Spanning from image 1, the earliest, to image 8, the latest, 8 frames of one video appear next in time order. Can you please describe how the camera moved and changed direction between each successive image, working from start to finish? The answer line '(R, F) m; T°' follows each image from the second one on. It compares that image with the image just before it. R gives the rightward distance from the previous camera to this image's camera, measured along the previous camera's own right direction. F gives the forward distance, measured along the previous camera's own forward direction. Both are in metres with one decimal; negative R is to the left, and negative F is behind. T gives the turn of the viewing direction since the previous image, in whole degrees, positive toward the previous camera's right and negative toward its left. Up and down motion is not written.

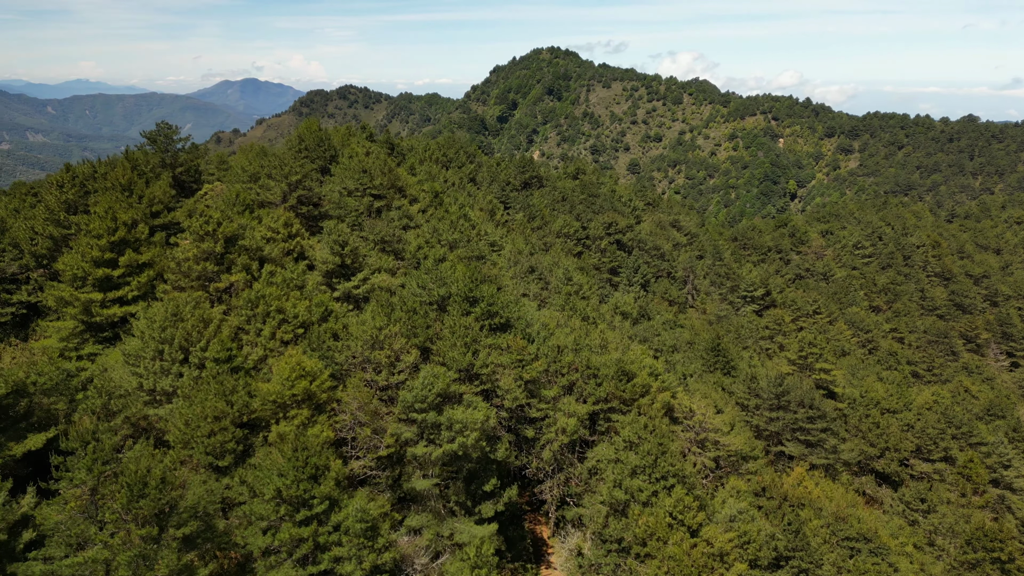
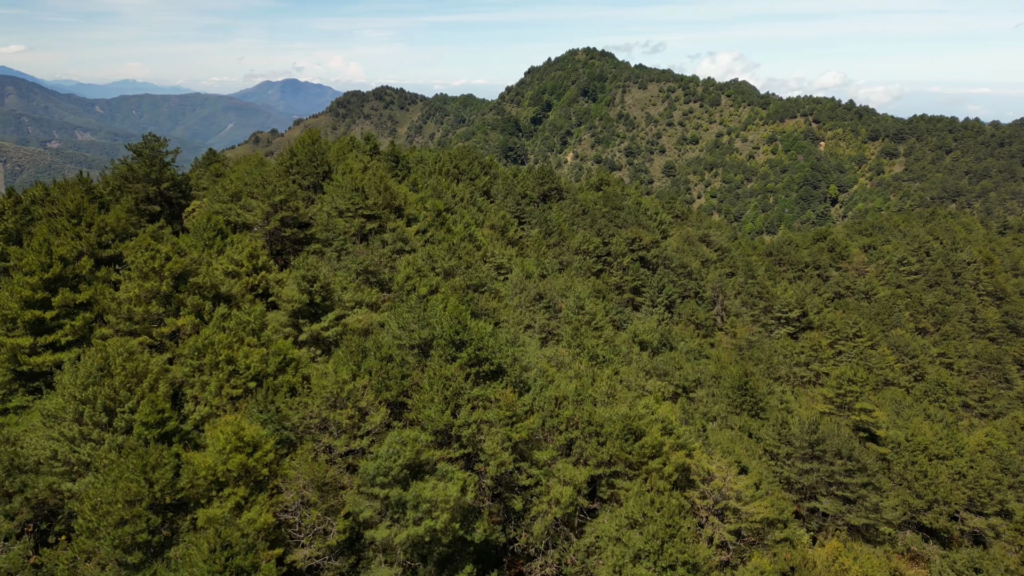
(+1.9, +4.6) m; -3°
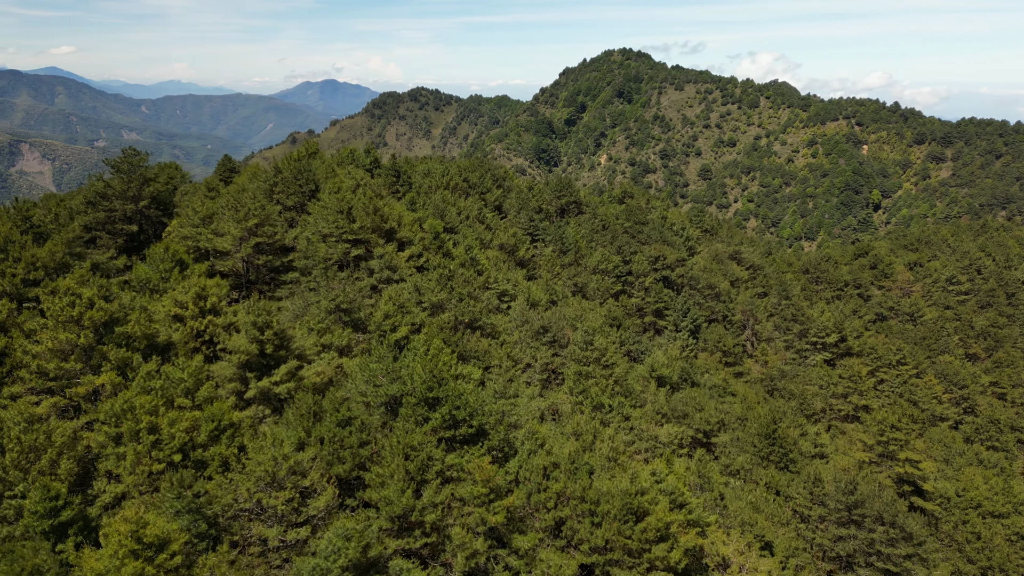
(+1.9, +4.7) m; -3°
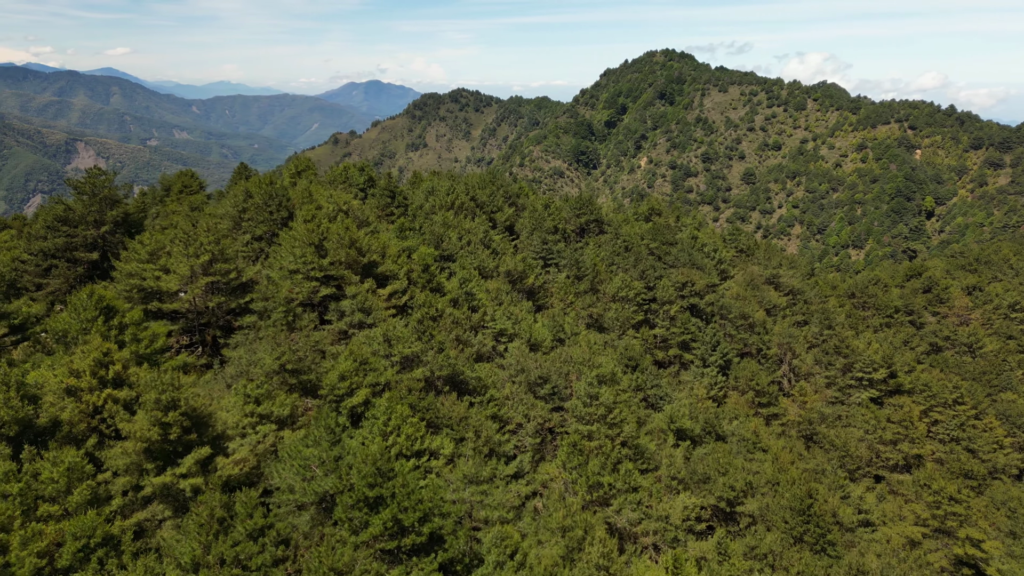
(+2.3, +5.7) m; -3°
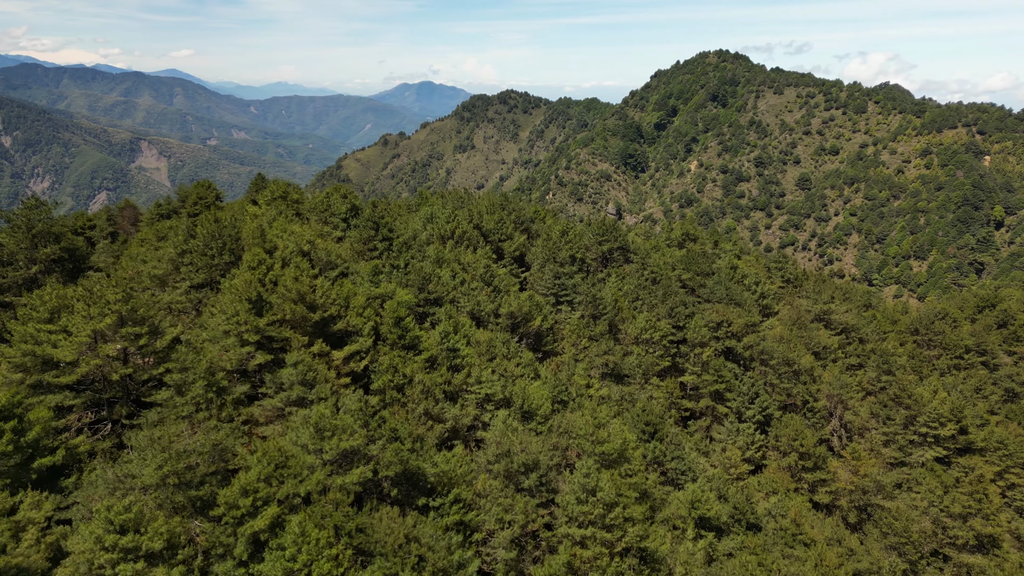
(+2.9, +7.1) m; -4°
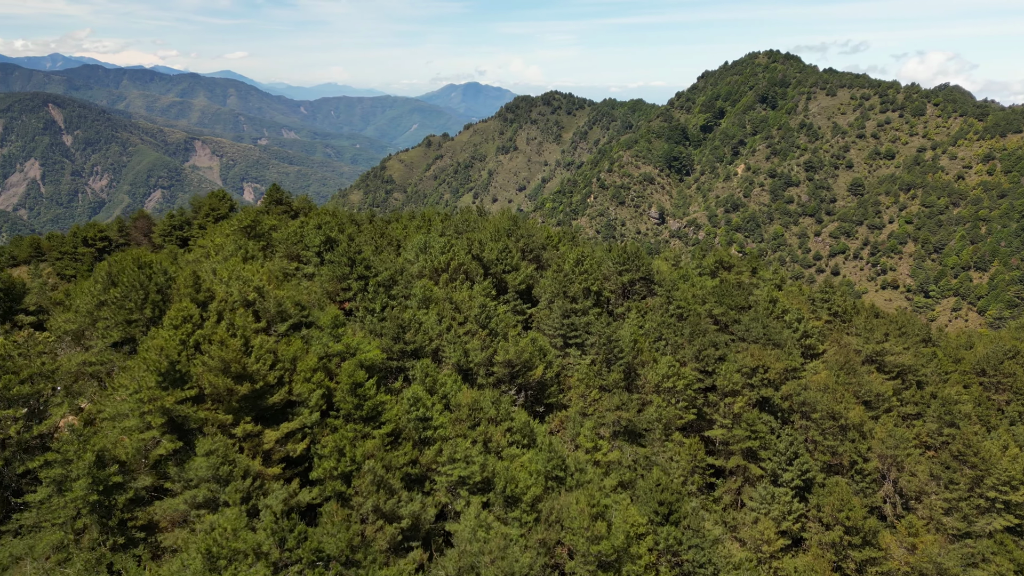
(+2.5, +6.2) m; -3°
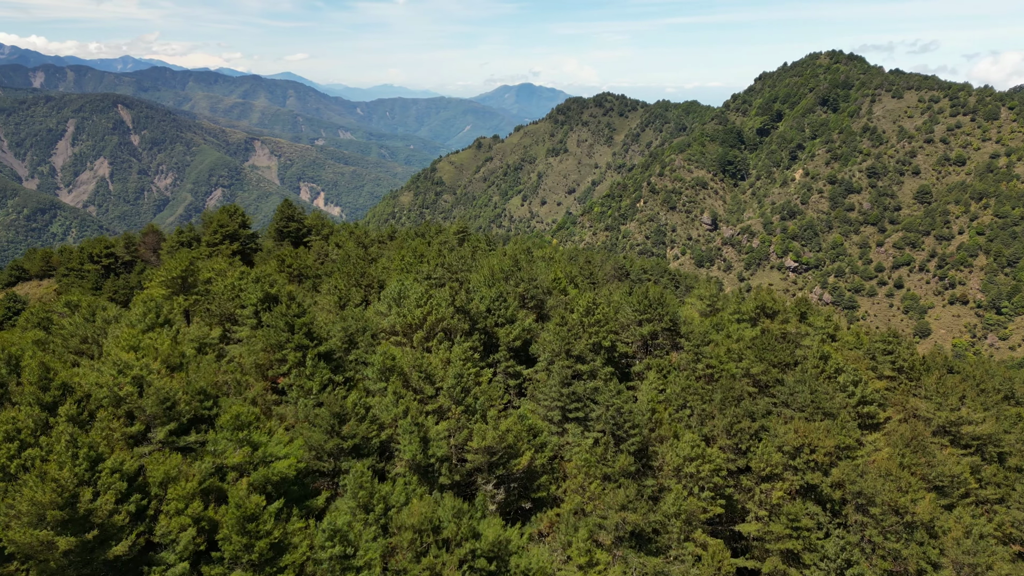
(+3.2, +7.9) m; -4°
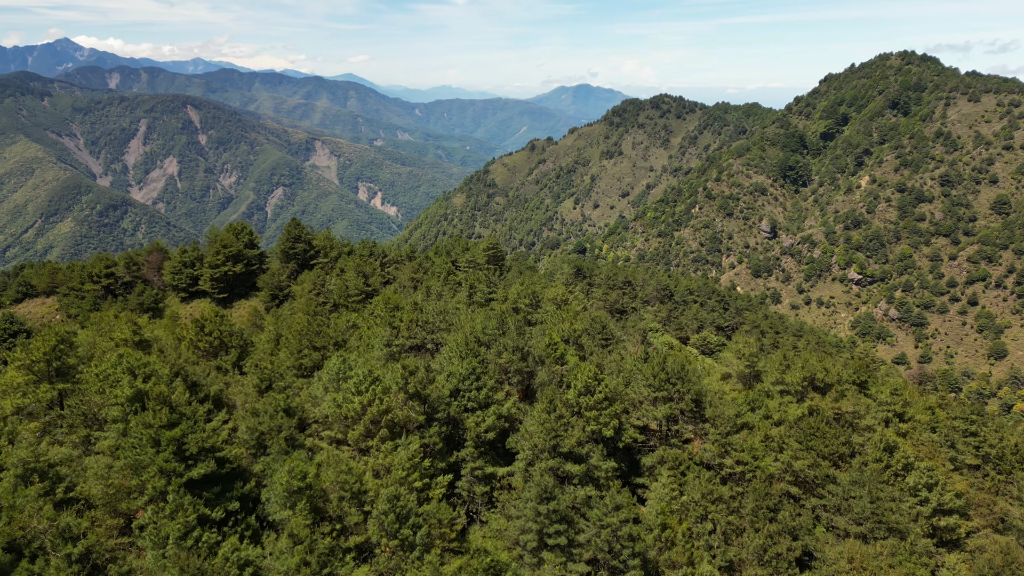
(+3.5, +8.7) m; -4°
